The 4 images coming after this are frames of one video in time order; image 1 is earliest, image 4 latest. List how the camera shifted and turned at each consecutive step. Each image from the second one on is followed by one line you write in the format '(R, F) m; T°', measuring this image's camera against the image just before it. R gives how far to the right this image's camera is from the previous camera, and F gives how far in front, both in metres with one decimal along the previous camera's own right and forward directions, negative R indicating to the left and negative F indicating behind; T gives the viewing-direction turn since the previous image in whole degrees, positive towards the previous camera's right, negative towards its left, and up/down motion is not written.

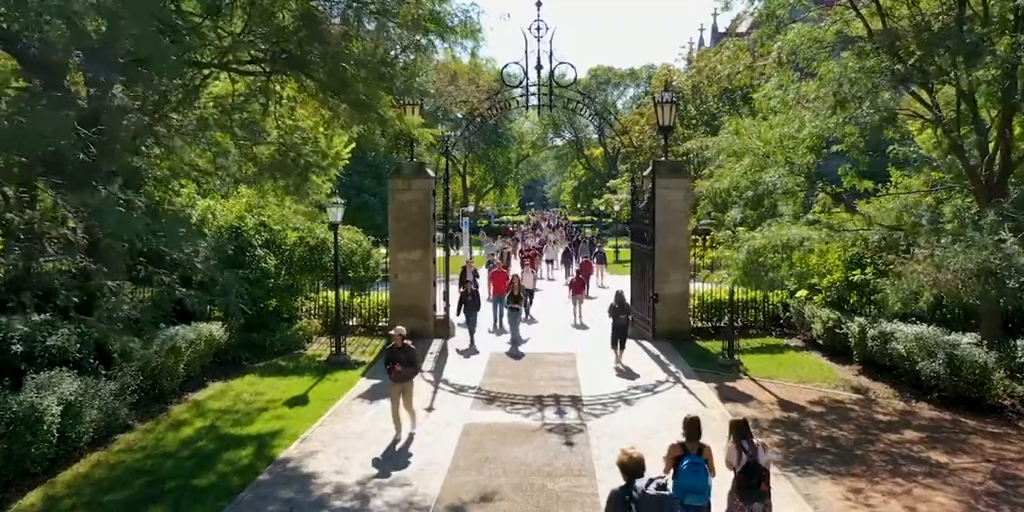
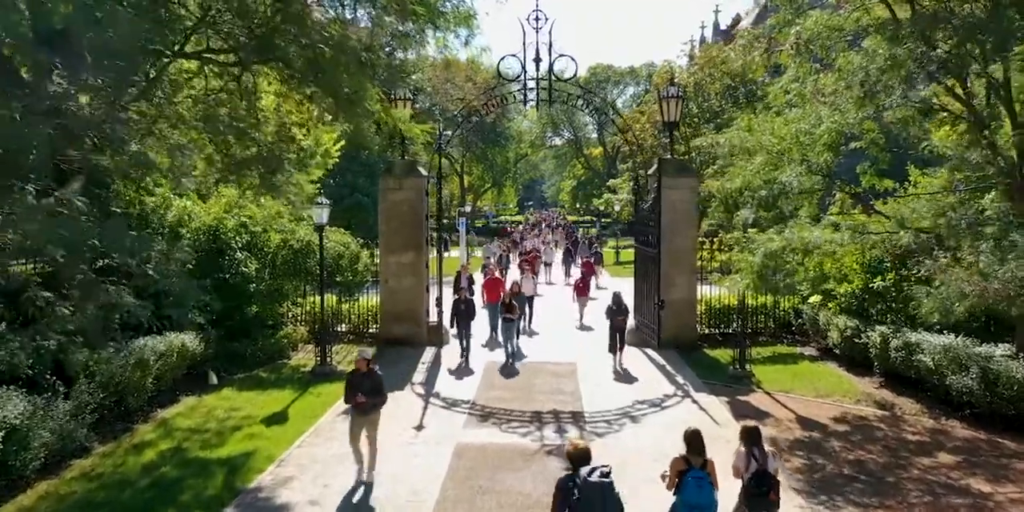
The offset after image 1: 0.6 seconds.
(0.0, +0.9) m; 0°
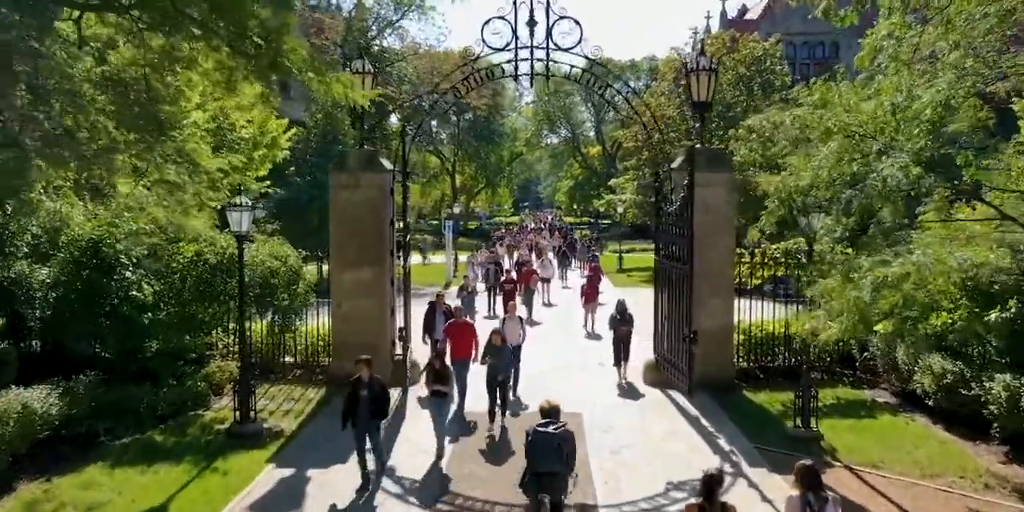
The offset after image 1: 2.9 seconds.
(+0.1, +3.6) m; 0°
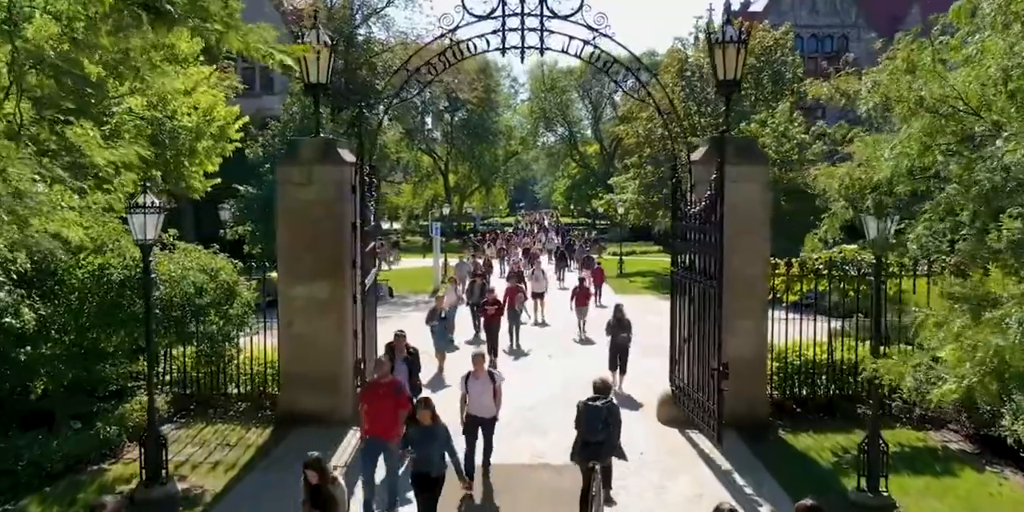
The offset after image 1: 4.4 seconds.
(+0.1, +2.3) m; 0°
